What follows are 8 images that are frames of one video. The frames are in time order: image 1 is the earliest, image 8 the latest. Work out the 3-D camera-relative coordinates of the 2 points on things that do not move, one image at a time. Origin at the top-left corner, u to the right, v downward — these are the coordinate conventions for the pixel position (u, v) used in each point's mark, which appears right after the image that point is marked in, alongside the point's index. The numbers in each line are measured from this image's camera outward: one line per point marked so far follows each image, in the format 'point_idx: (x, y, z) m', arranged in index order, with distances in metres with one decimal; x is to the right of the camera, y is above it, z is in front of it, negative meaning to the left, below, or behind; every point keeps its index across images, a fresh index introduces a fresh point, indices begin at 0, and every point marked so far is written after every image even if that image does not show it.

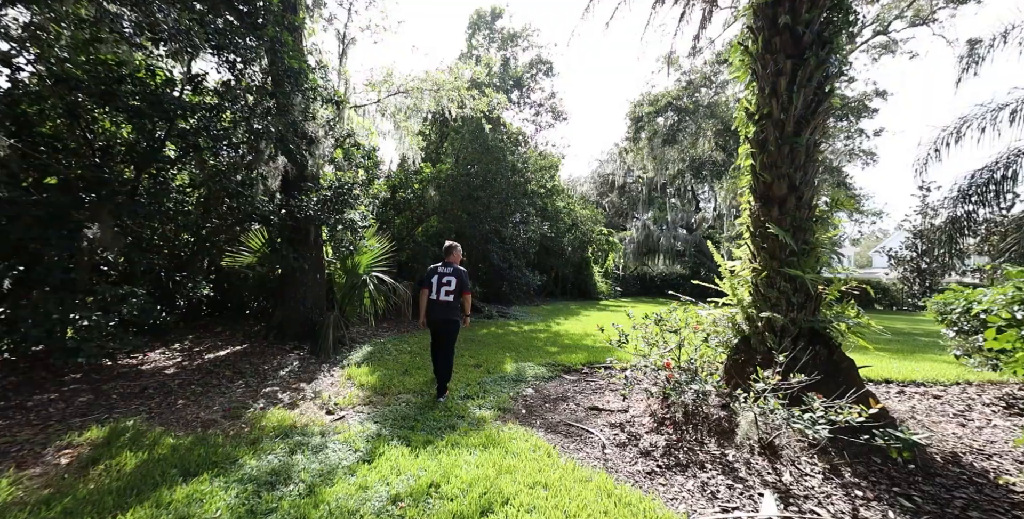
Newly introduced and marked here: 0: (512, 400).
0: (0.0, -1.6, +4.9) m
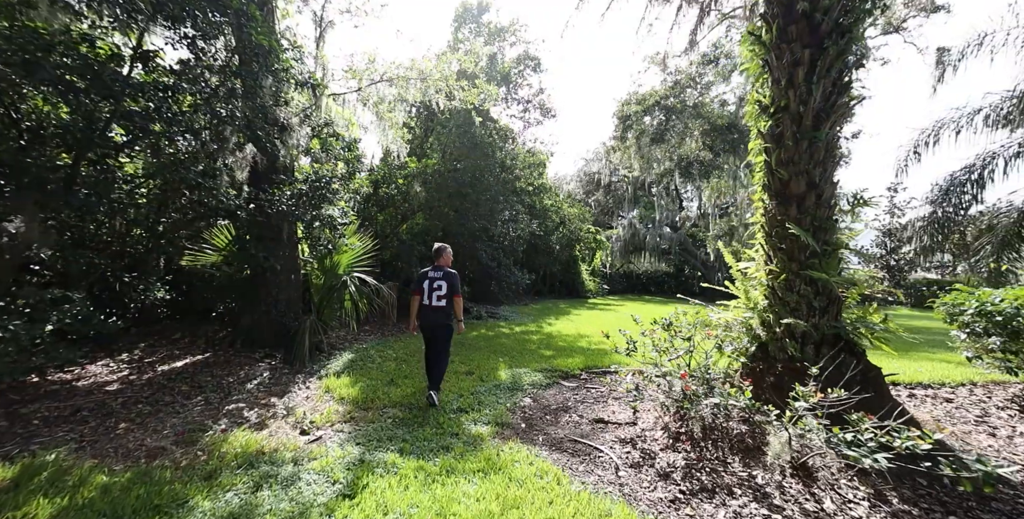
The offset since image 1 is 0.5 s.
0: (0.0, -1.6, +4.5) m
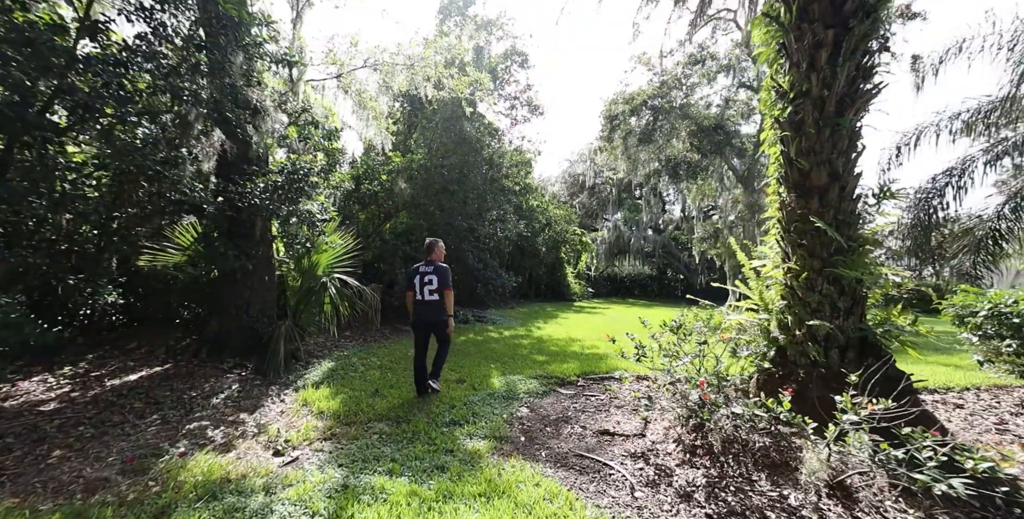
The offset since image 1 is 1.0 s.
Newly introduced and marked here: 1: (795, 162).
0: (-0.1, -1.6, +4.2) m
1: (+2.2, +0.7, +3.4) m
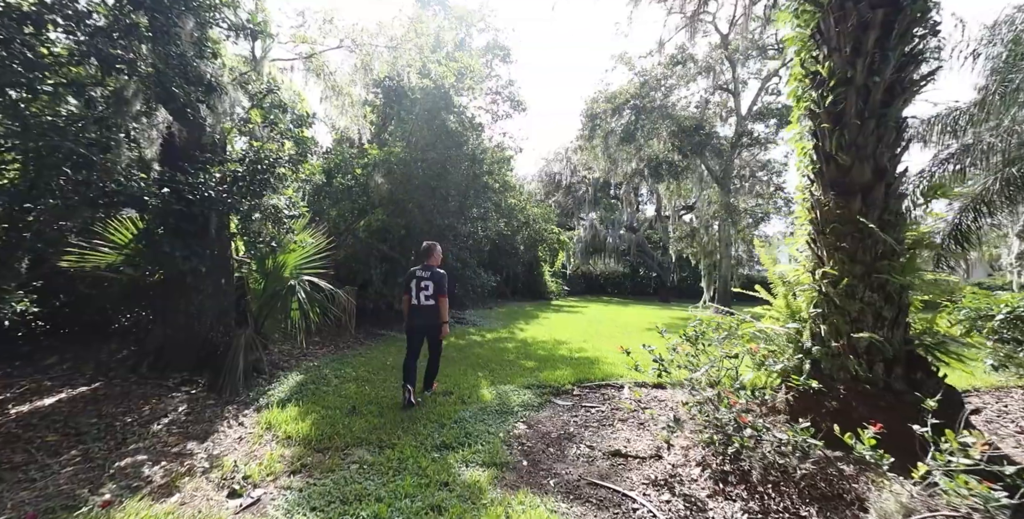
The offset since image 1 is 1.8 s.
0: (-0.1, -1.6, +3.7) m
1: (+2.2, +0.7, +3.1) m
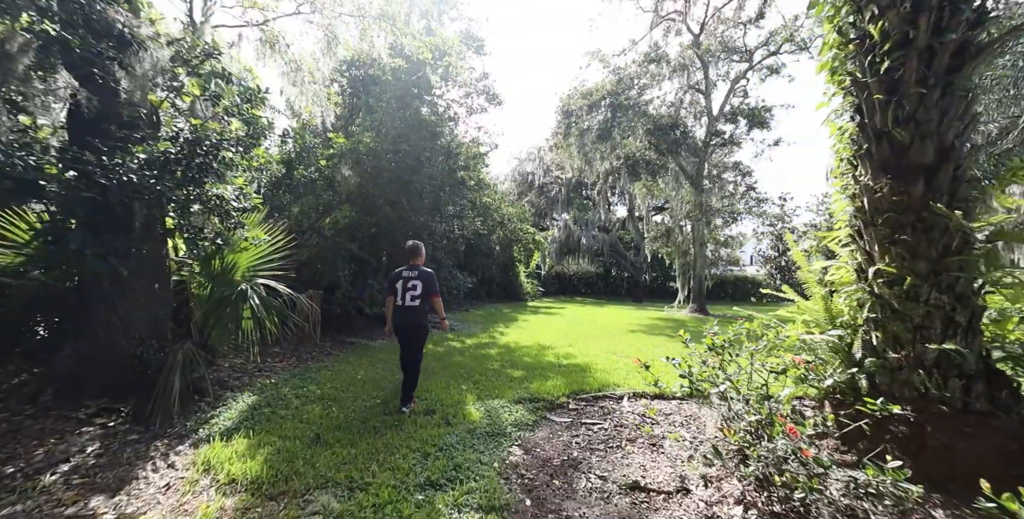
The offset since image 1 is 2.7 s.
0: (-0.1, -1.6, +3.1) m
1: (+2.2, +0.7, +2.6) m
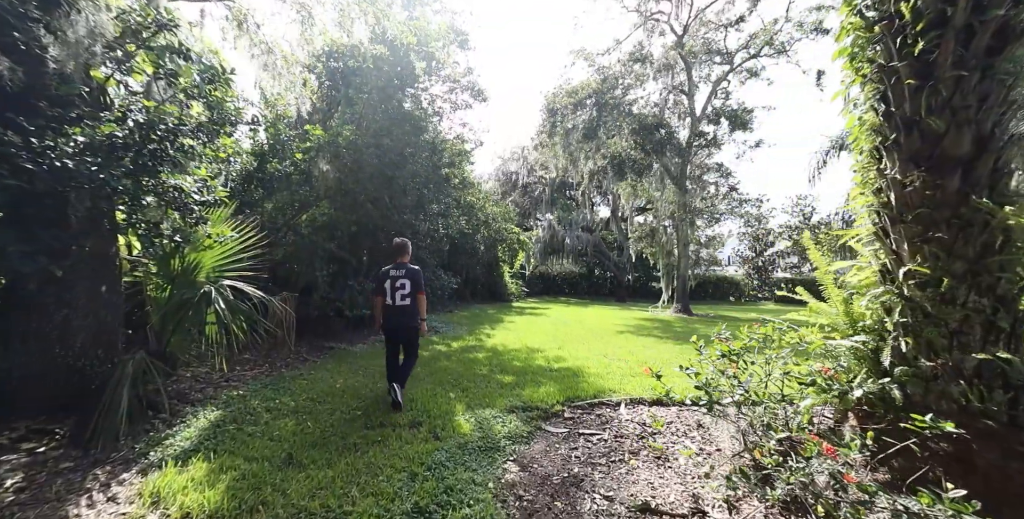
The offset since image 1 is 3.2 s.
0: (-0.1, -1.6, +2.8) m
1: (+2.2, +0.7, +2.4) m
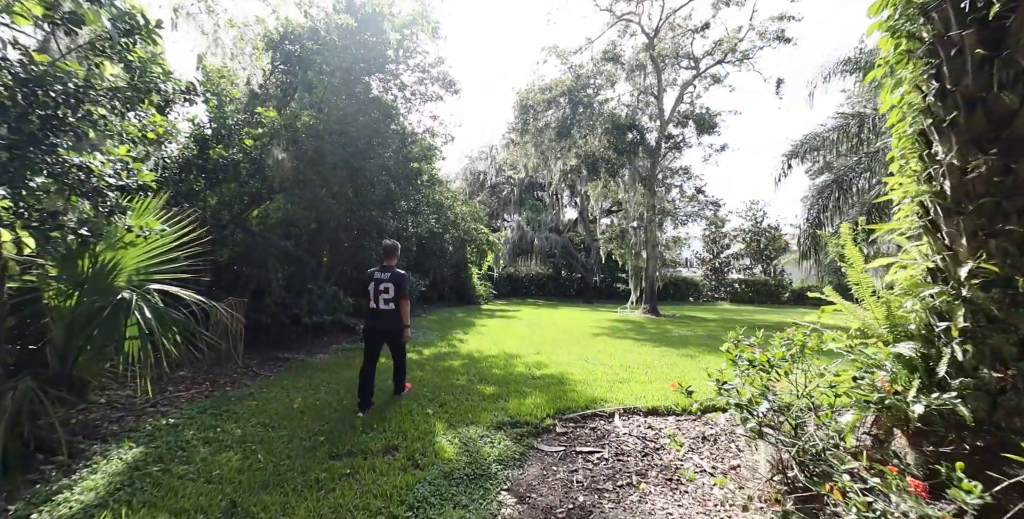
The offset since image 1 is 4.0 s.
0: (-0.1, -1.5, +2.3) m
1: (+2.3, +0.8, +2.1) m
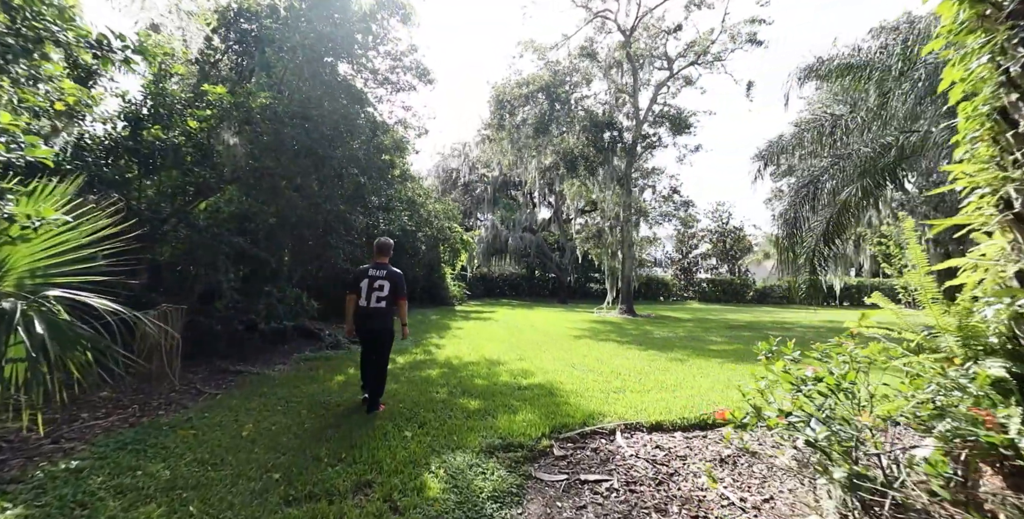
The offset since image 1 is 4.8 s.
0: (0.0, -1.5, +1.8) m
1: (+2.3, +0.8, +1.7) m
